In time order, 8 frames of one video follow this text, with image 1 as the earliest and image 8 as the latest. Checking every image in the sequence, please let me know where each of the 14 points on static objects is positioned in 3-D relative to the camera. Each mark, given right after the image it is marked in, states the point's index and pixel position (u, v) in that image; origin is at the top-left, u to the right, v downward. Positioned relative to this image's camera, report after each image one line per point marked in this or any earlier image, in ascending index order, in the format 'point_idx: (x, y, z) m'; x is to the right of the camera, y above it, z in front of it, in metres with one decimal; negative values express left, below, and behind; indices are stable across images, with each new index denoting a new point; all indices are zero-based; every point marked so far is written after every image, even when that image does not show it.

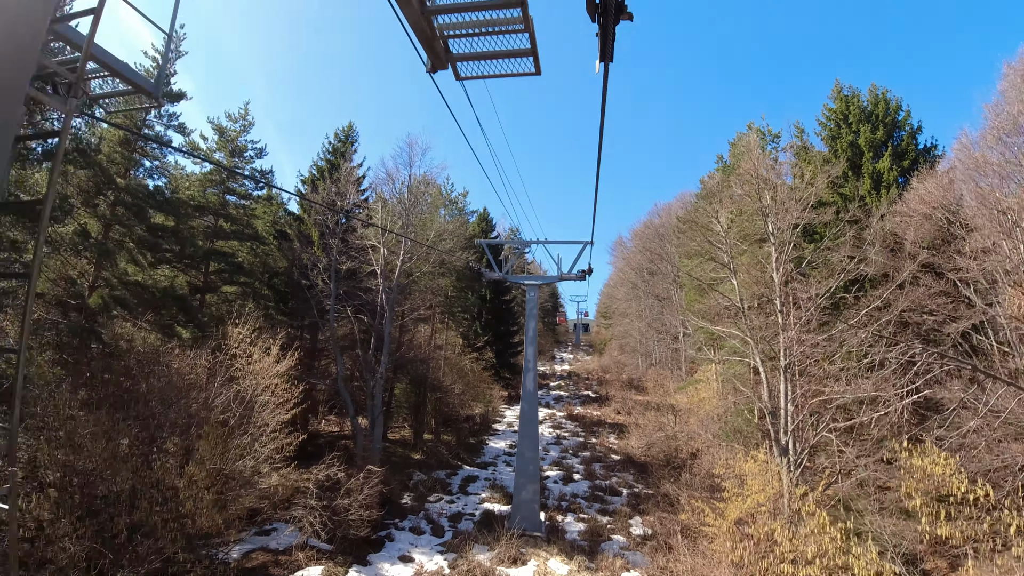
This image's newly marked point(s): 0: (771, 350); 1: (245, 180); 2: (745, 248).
0: (+4.7, -1.1, +13.4) m
1: (-6.9, +2.8, +18.7) m
2: (+4.8, +0.8, +14.9) m
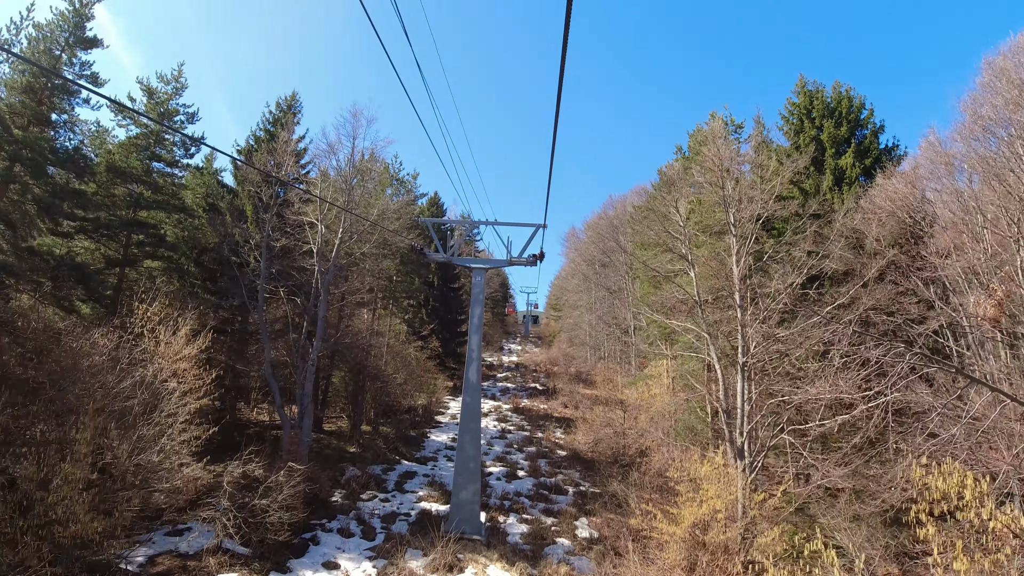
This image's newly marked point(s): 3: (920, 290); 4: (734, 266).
0: (+3.8, -1.0, +12.8) m
1: (-8.0, +3.4, +17.3) m
2: (+3.8, +1.0, +14.3) m
3: (+6.8, 0.0, +12.2) m
4: (+3.9, +0.4, +13.0) m
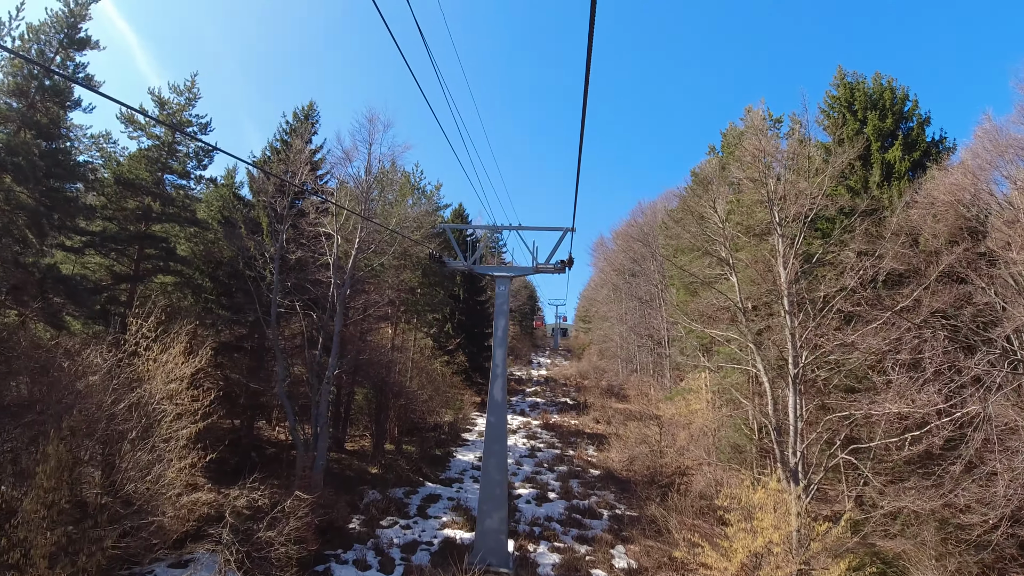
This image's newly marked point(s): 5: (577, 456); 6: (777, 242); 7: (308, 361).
0: (+4.2, -1.1, +11.7) m
1: (-7.5, +3.0, +16.8) m
2: (+4.2, +0.9, +13.3) m
3: (+7.2, 0.0, +11.0) m
4: (+4.4, +0.3, +12.0) m
5: (+1.7, -4.4, +19.3) m
6: (+4.4, +0.8, +12.3) m
7: (-4.1, -1.5, +14.6) m
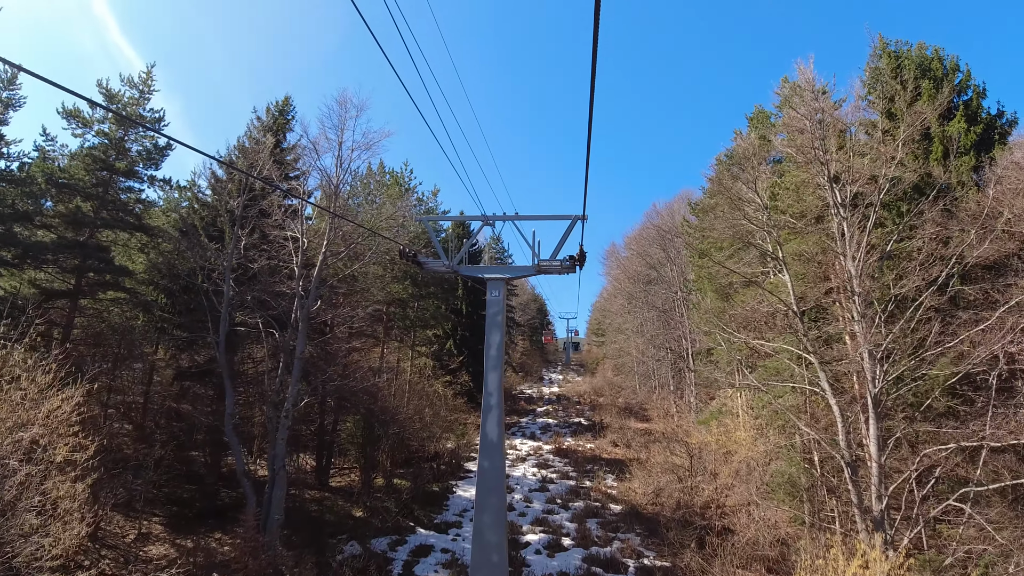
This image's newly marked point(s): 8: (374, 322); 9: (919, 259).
0: (+4.2, -1.1, +9.4) m
1: (-7.5, +2.6, +14.6) m
2: (+4.2, +0.9, +11.0) m
3: (+7.1, +0.1, +8.6) m
4: (+4.3, +0.4, +9.6) m
5: (+1.9, -4.6, +16.9) m
6: (+4.4, +0.8, +9.9) m
7: (-4.0, -1.7, +12.3) m
8: (-2.9, -0.7, +15.4) m
9: (+5.4, +0.4, +9.6) m
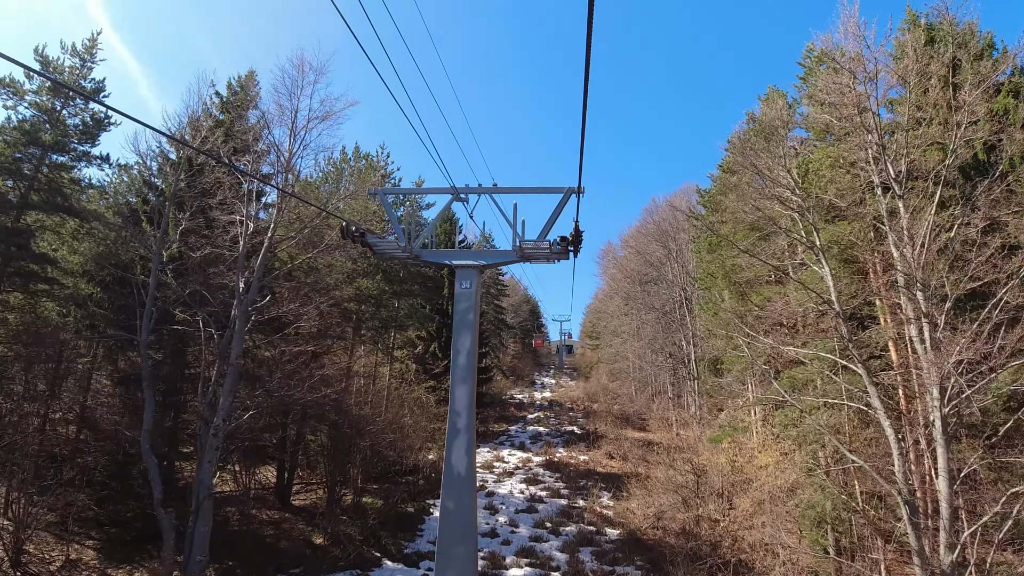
0: (+4.0, -1.0, +7.7) m
1: (-7.8, +2.8, +12.9) m
2: (+4.0, +0.9, +9.3) m
3: (+6.9, +0.1, +6.9) m
4: (+4.1, +0.4, +7.9) m
5: (+1.6, -4.6, +15.2) m
6: (+4.2, +0.9, +8.2) m
7: (-4.3, -1.6, +10.5) m
8: (-3.2, -0.6, +13.7) m
9: (+5.1, +0.4, +7.9) m
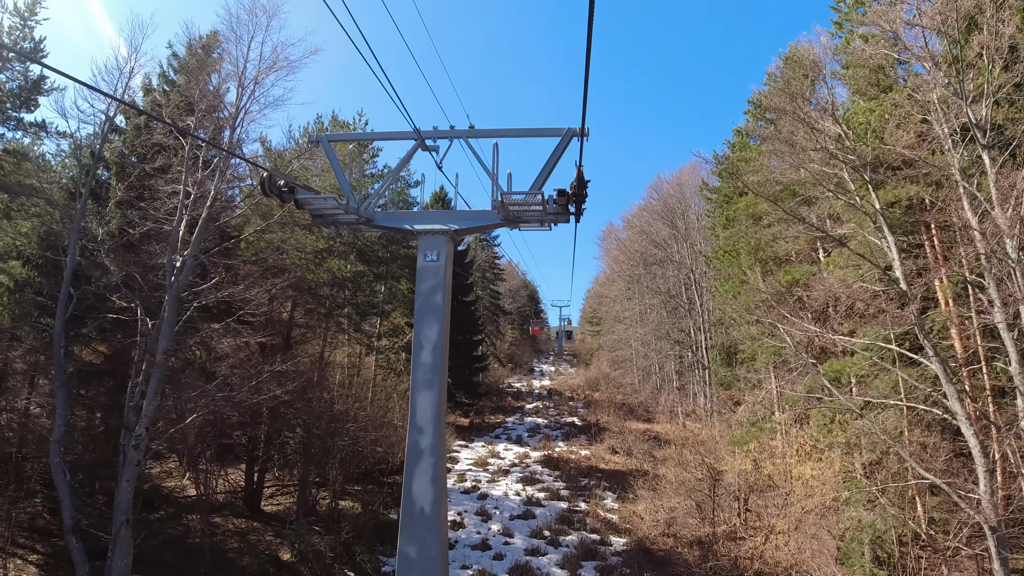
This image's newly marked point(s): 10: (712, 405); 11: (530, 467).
0: (+3.9, -0.8, +6.2) m
1: (-7.9, +3.0, +11.3) m
2: (+3.9, +1.2, +7.7) m
3: (+6.8, +0.3, +5.4) m
4: (+4.0, +0.7, +6.4) m
5: (+1.5, -4.2, +13.7) m
6: (+4.1, +1.1, +6.7) m
7: (-4.4, -1.3, +9.0) m
8: (-3.3, -0.3, +12.2) m
9: (+5.0, +0.6, +6.4) m
10: (+4.4, -2.6, +16.3) m
11: (+0.4, -4.3, +17.7) m
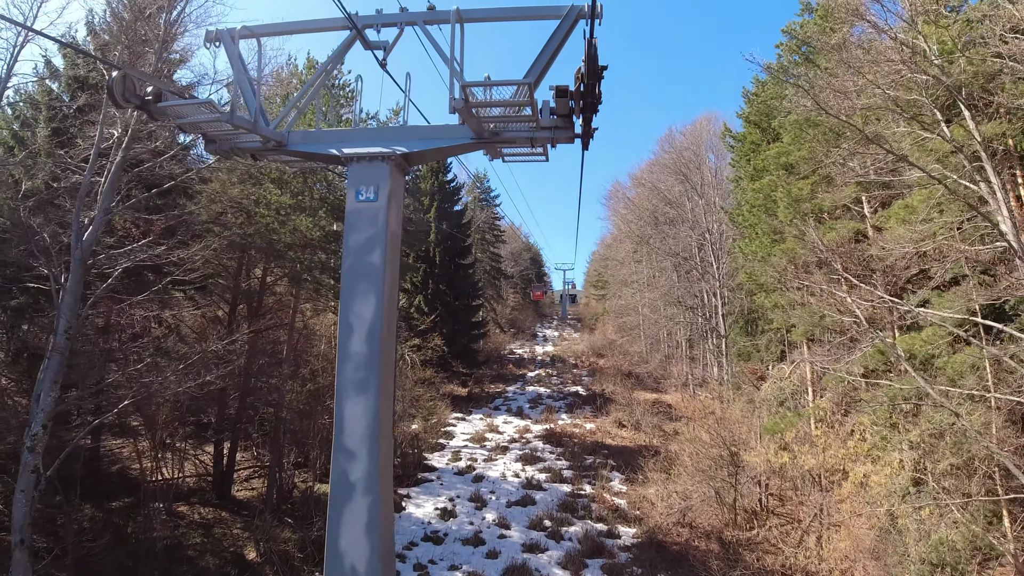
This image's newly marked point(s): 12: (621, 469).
0: (+3.8, -0.5, +4.7) m
1: (-8.0, +3.5, +9.7) m
2: (+3.8, +1.5, +6.1) m
3: (+6.7, +0.6, +3.8) m
4: (+3.9, +1.0, +4.8) m
5: (+1.4, -3.6, +12.4) m
6: (+4.0, +1.4, +5.1) m
7: (-4.5, -0.9, +7.6) m
8: (-3.4, +0.2, +10.7) m
9: (+4.9, +0.9, +4.8) m
10: (+4.4, -1.8, +14.9) m
11: (+0.4, -3.5, +16.4) m
12: (+2.1, -3.5, +14.2) m
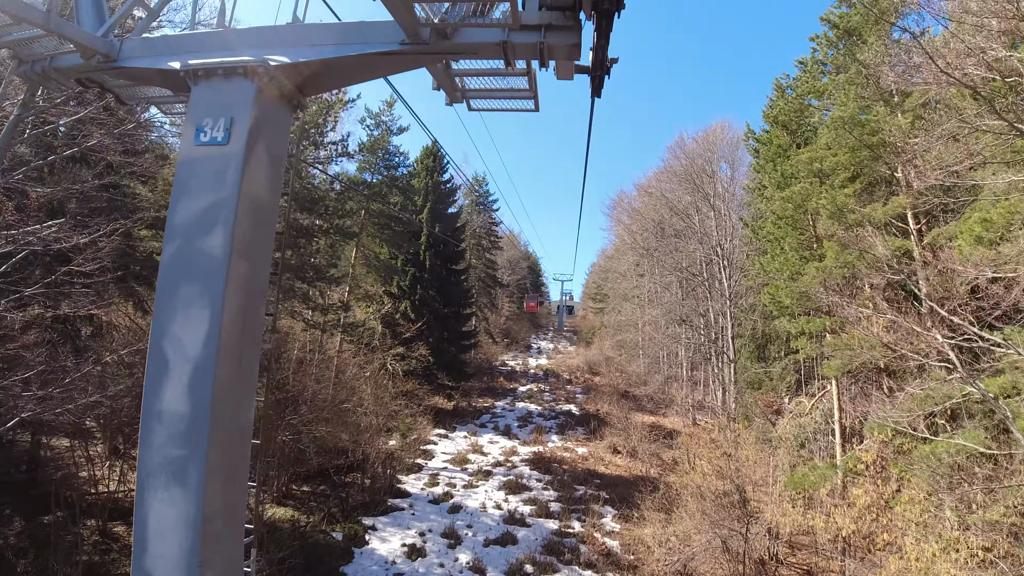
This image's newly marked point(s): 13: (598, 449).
0: (+3.6, -0.7, +3.4) m
1: (-8.0, +3.8, +8.4) m
2: (+3.7, +1.3, +4.9) m
3: (+6.6, +0.2, +2.6) m
4: (+3.8, +0.7, +3.6) m
5: (+1.1, -3.8, +11.1) m
6: (+3.9, +1.2, +3.8) m
7: (-4.6, -0.8, +6.3) m
8: (-3.5, +0.3, +9.4) m
9: (+4.8, +0.7, +3.5) m
10: (+4.2, -2.2, +13.6) m
11: (+0.1, -3.7, +15.0) m
12: (+1.8, -3.8, +12.8) m
13: (+1.9, -3.7, +16.7) m
